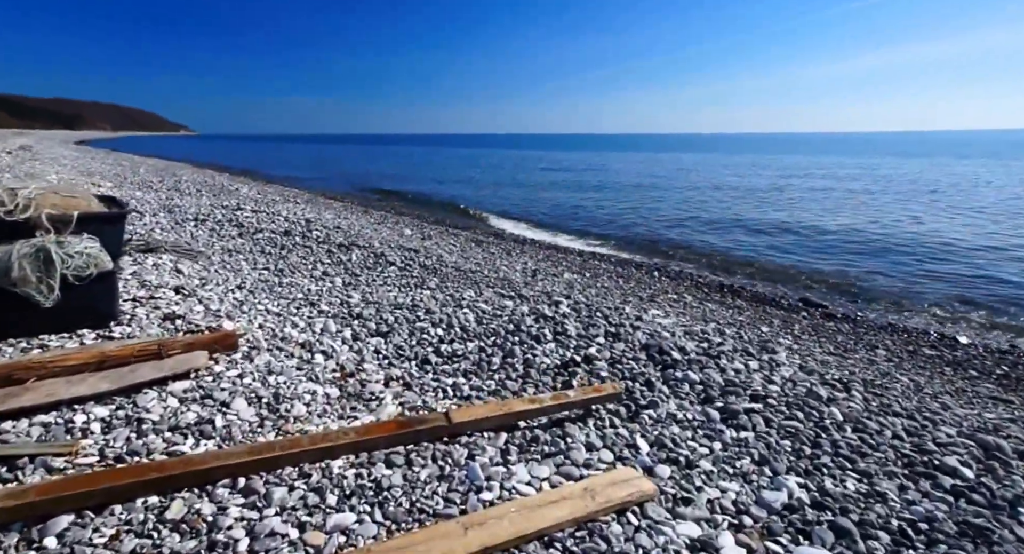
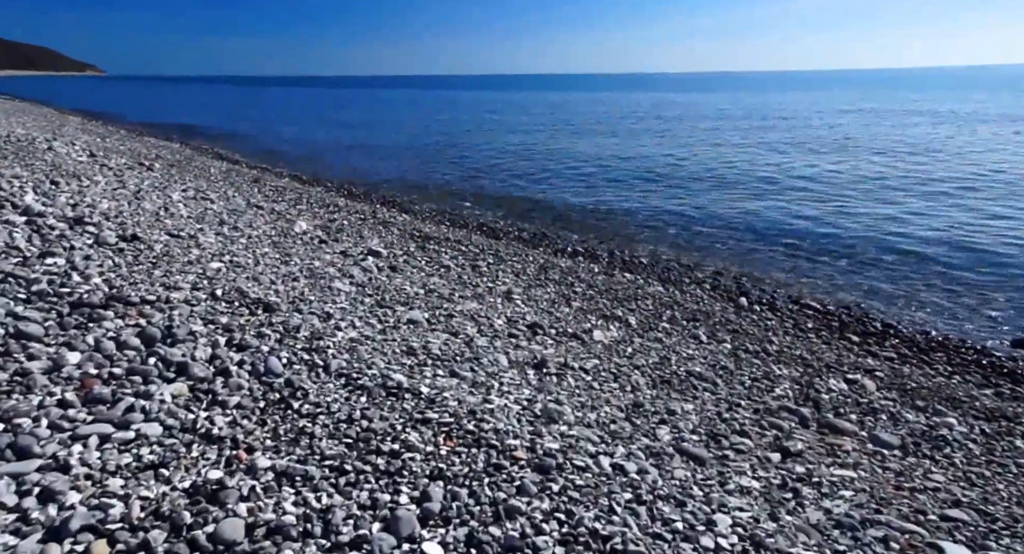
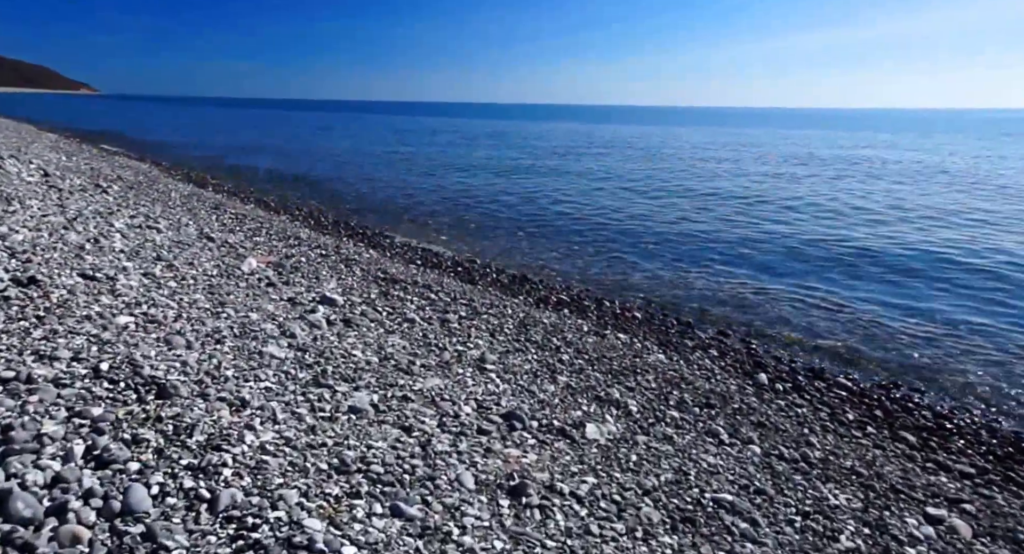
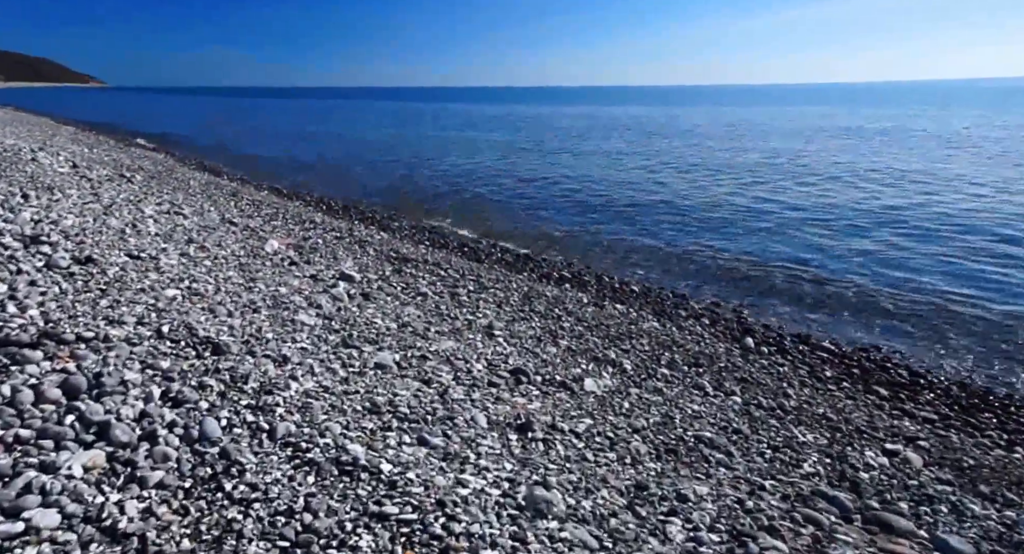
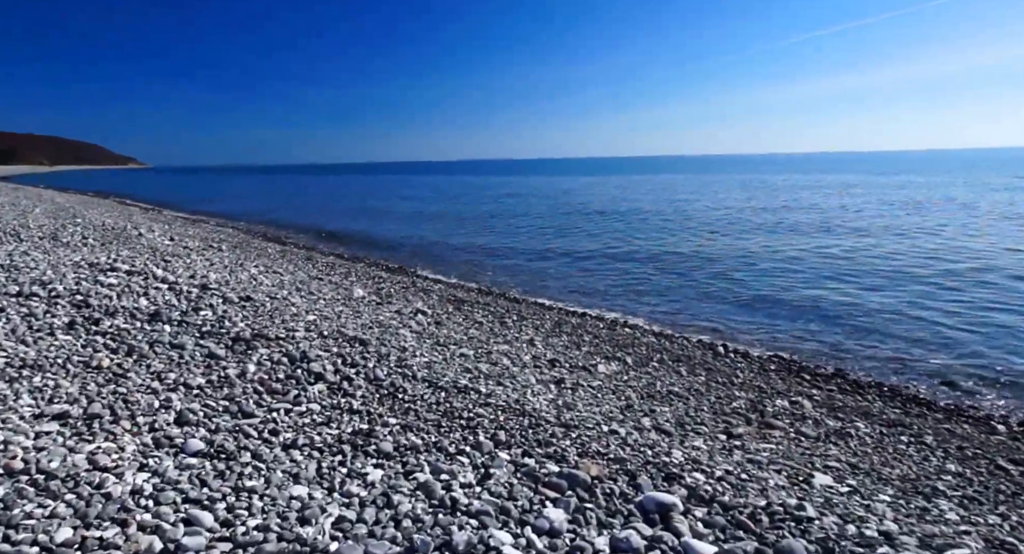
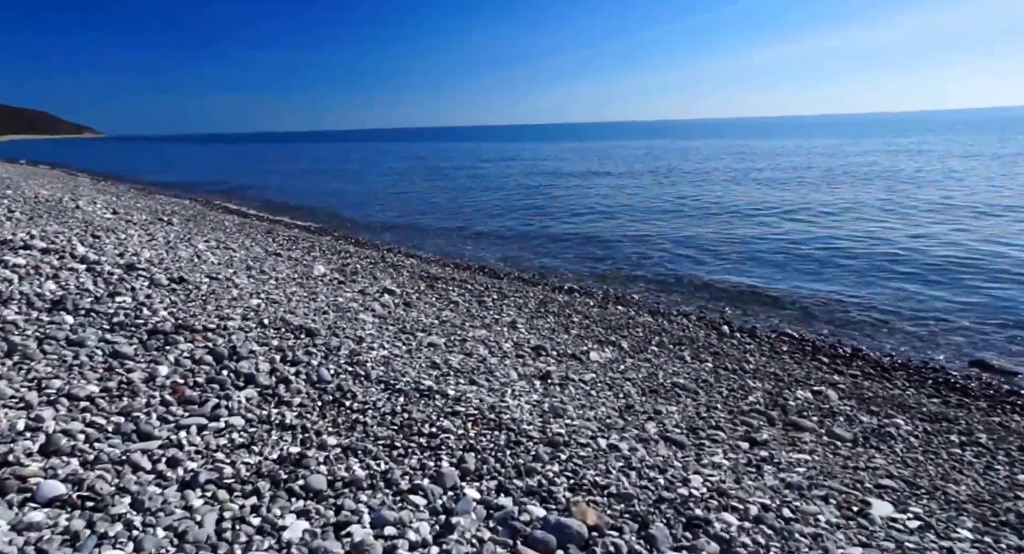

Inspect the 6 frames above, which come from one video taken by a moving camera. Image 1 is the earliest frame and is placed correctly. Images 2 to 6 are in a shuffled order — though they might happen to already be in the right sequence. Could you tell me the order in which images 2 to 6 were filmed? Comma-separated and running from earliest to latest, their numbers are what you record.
5, 6, 2, 4, 3
